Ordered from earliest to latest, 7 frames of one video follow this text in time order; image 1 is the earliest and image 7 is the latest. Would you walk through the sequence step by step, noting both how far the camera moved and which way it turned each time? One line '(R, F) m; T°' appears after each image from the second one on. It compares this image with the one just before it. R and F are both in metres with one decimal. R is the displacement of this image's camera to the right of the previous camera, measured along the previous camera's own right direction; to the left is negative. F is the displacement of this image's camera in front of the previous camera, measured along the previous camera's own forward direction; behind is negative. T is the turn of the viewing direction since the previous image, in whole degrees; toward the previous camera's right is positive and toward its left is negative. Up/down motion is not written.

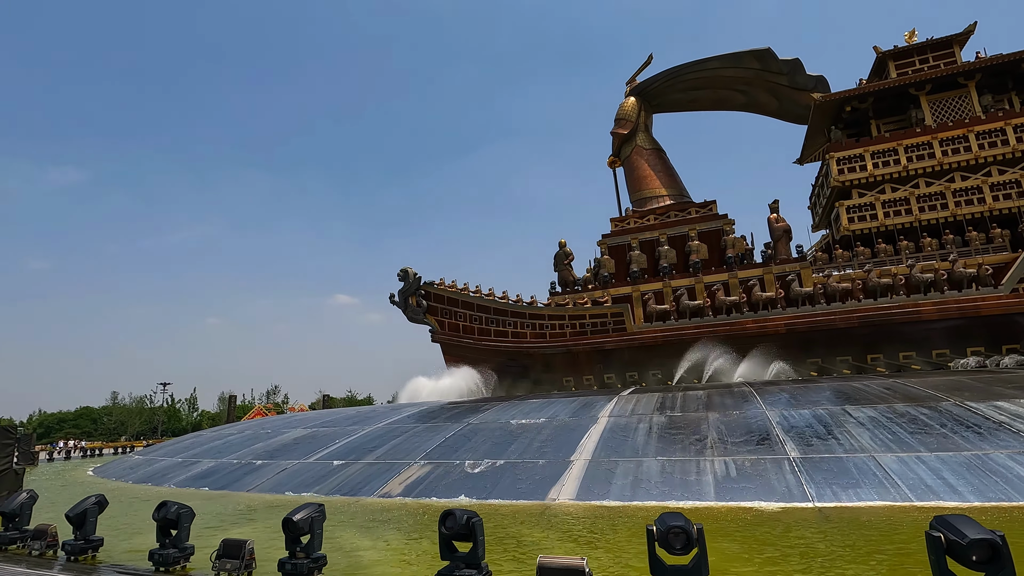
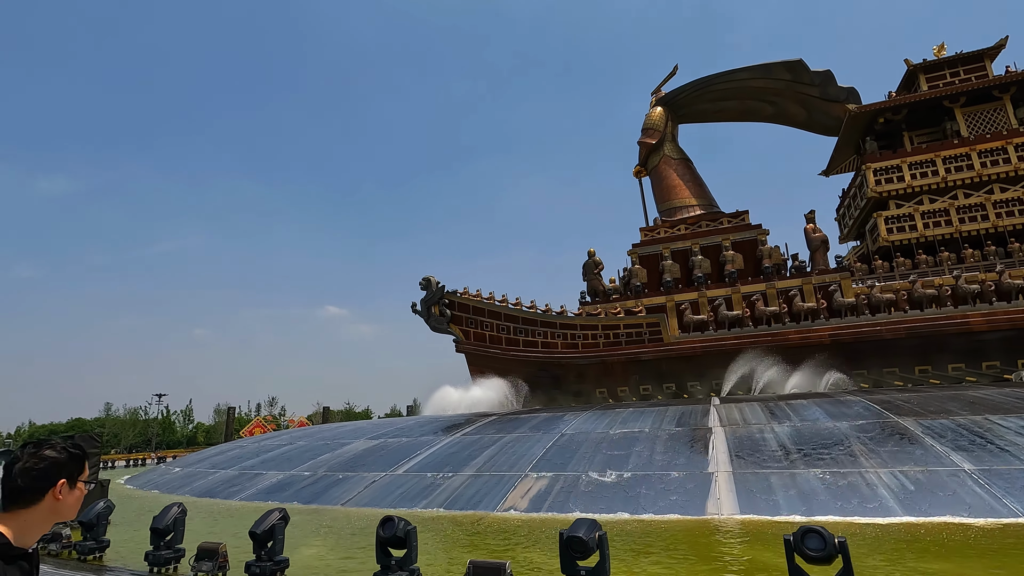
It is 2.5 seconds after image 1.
(-1.8, +0.5) m; +1°
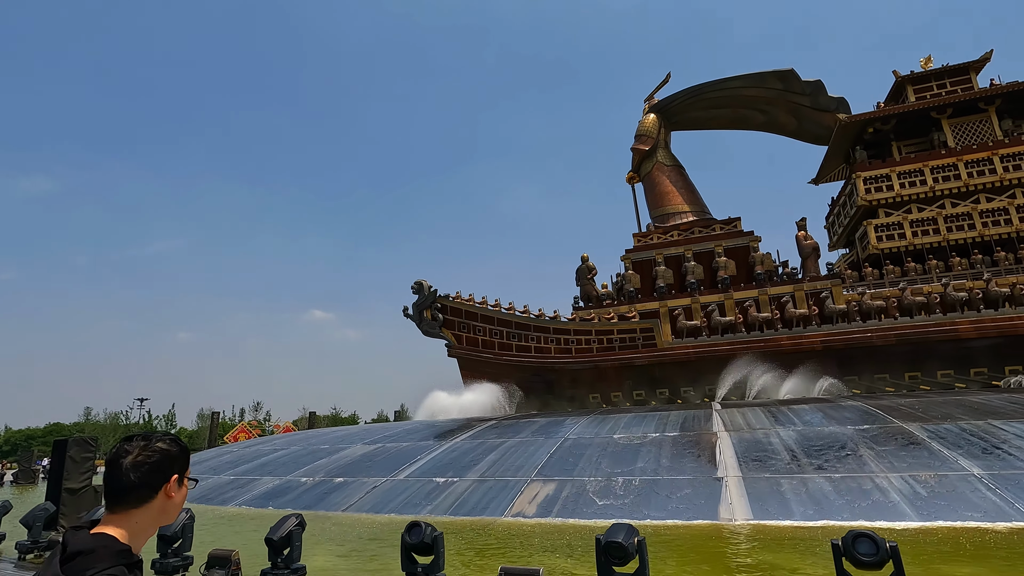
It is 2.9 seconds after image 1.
(-0.3, +0.1) m; +1°
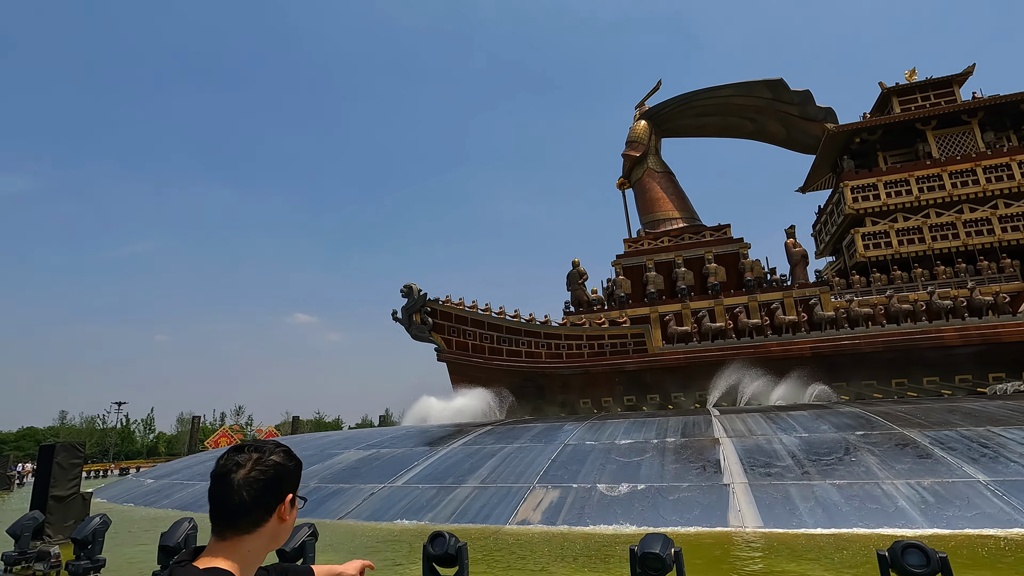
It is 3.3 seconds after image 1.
(-0.3, +0.1) m; +2°
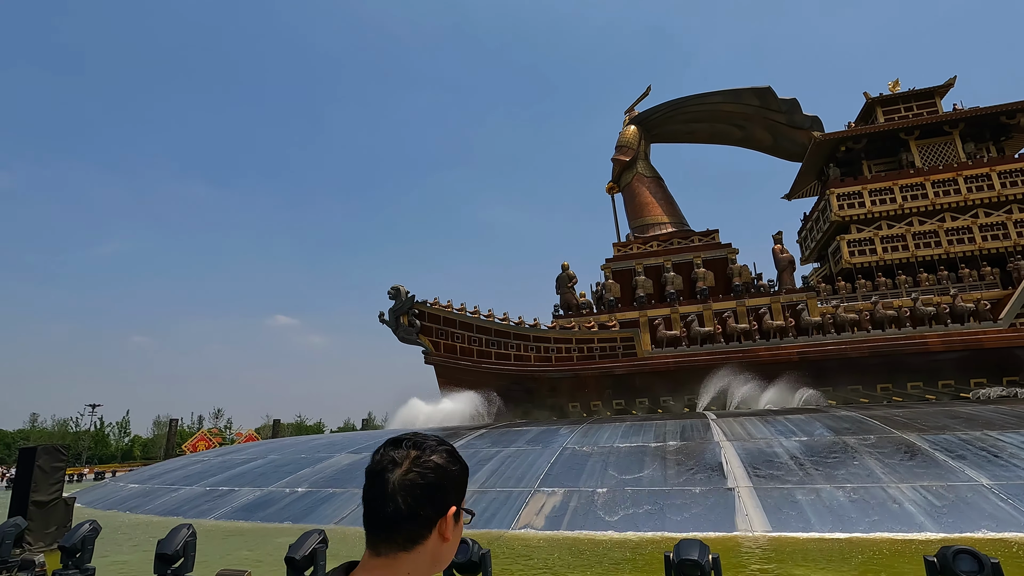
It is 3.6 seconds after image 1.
(-0.2, +0.1) m; +2°
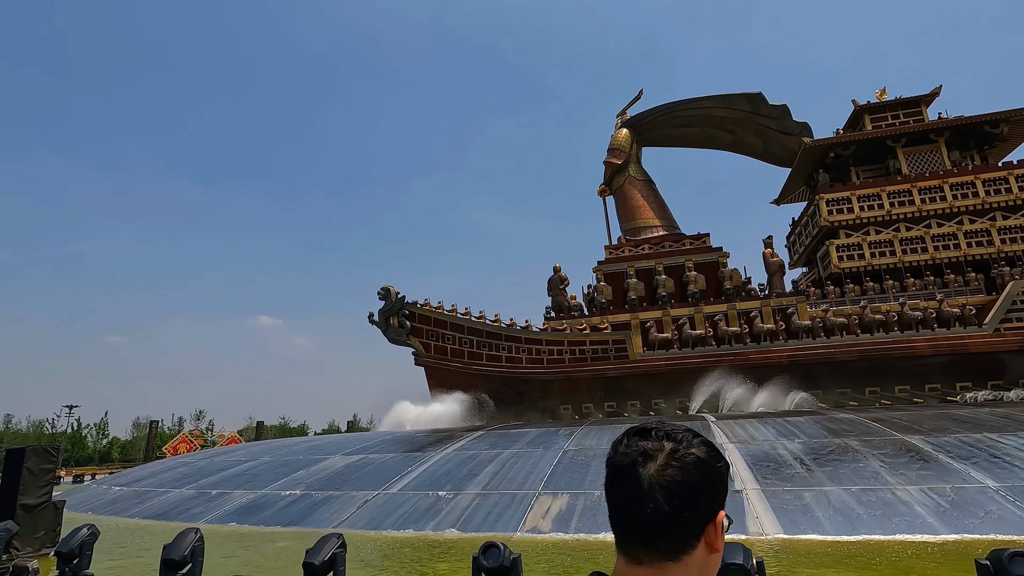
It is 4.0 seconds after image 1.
(-0.3, +0.1) m; +1°
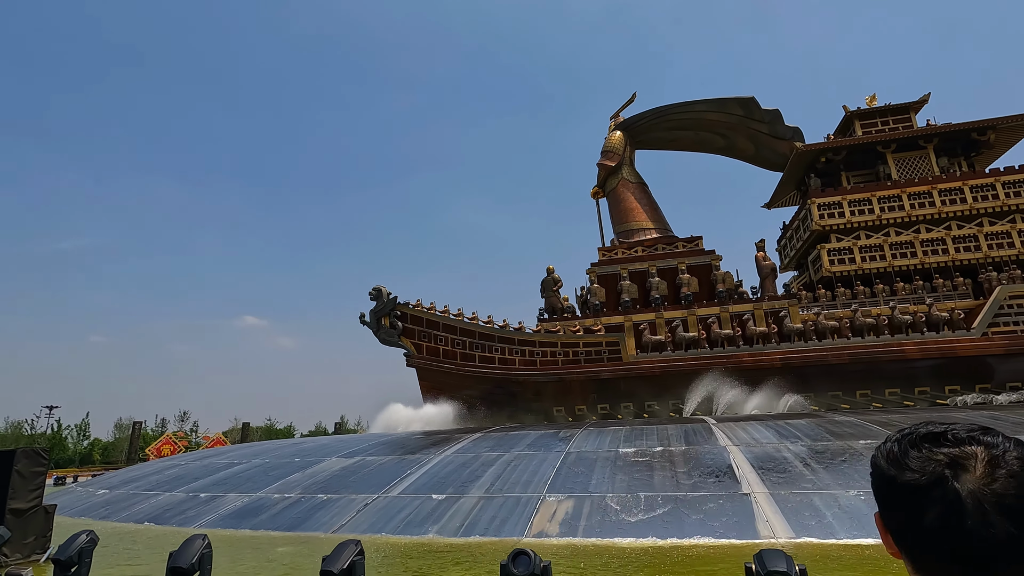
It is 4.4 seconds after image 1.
(-0.2, +0.1) m; +1°
